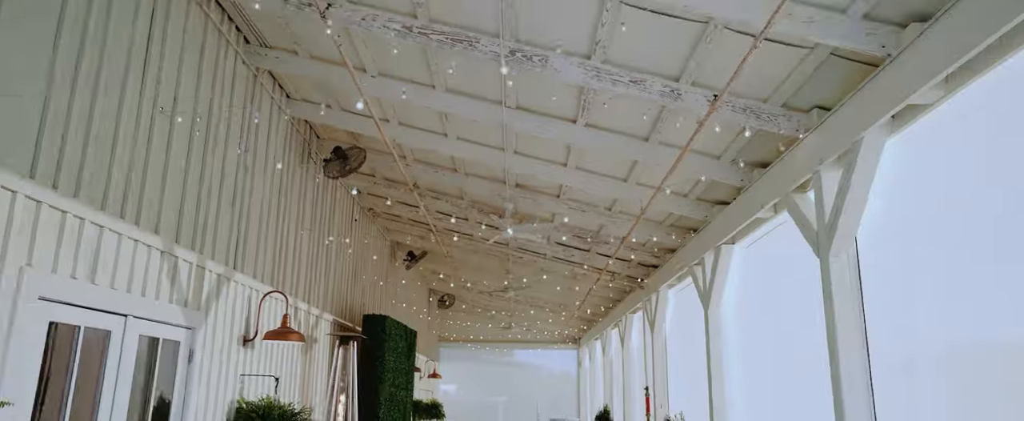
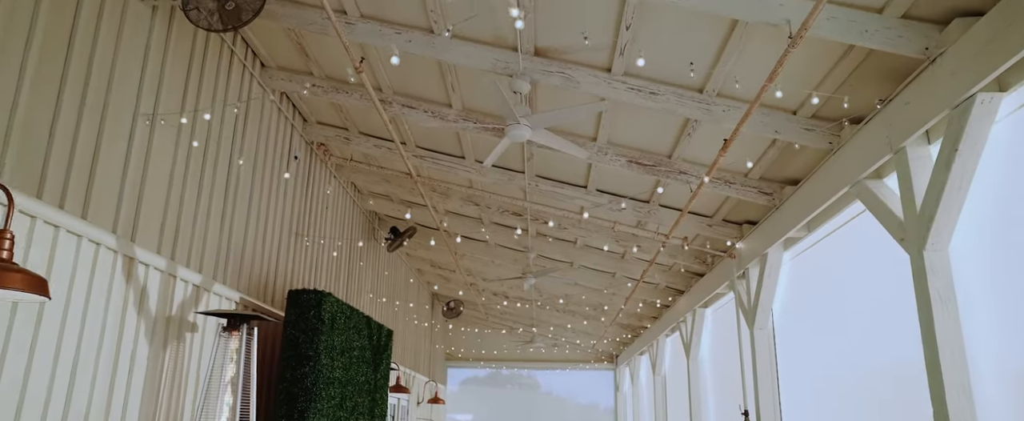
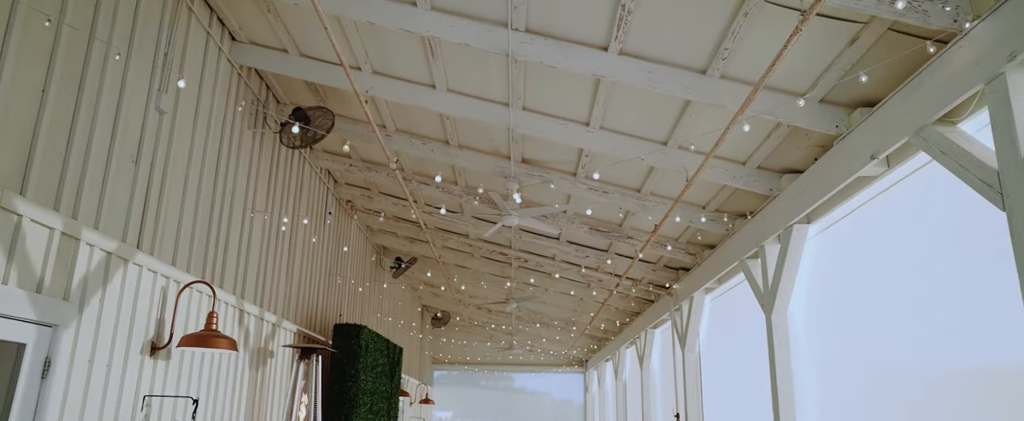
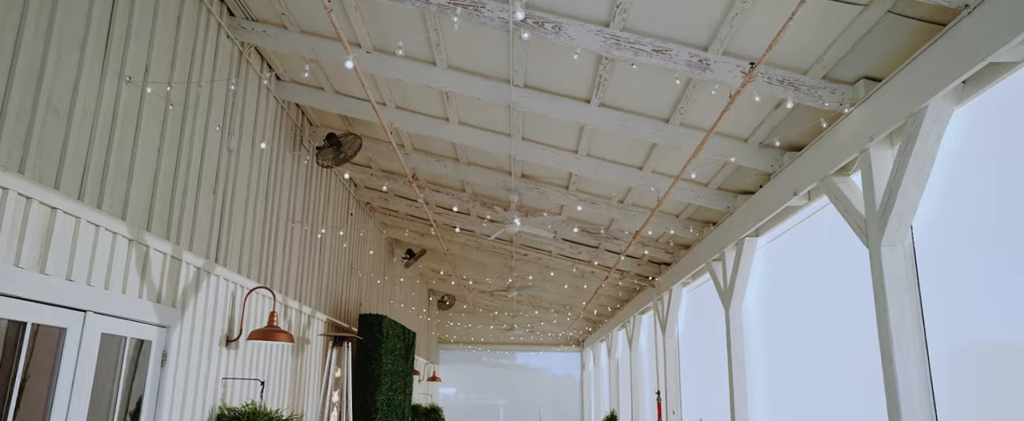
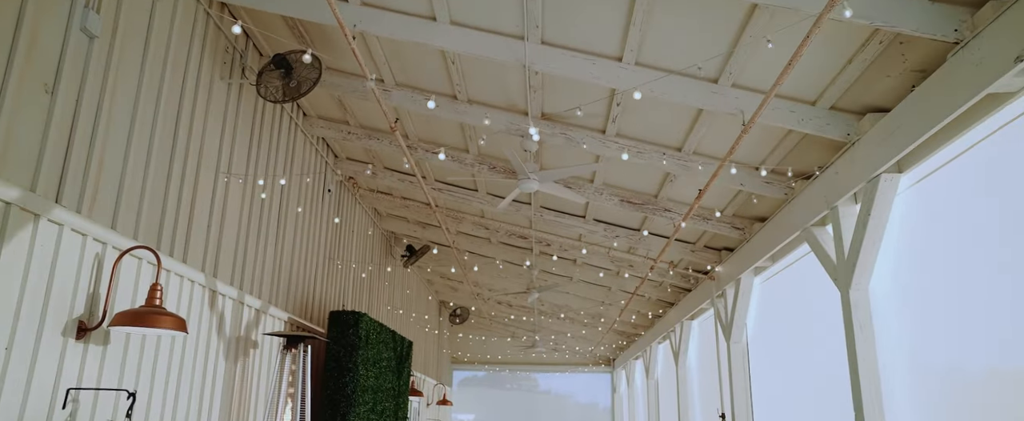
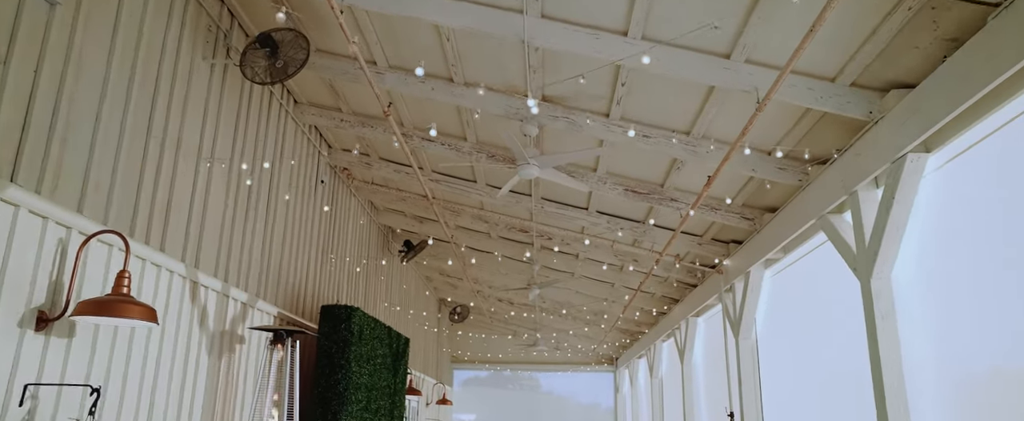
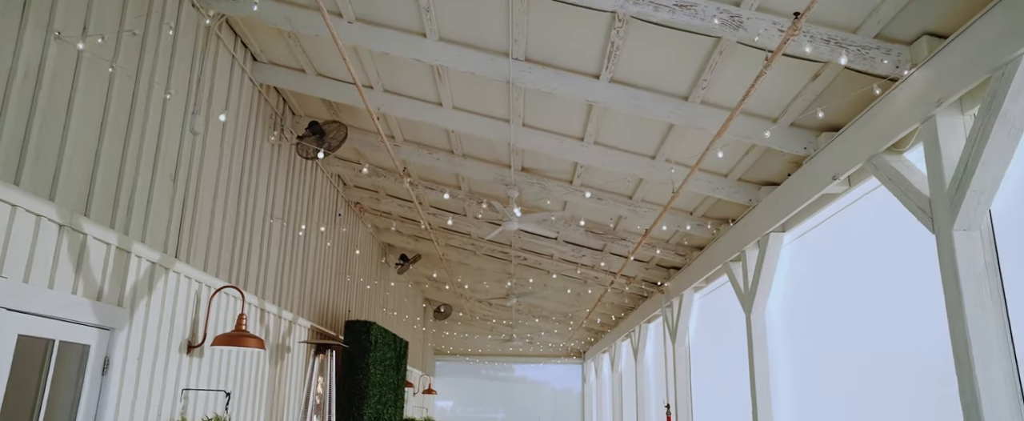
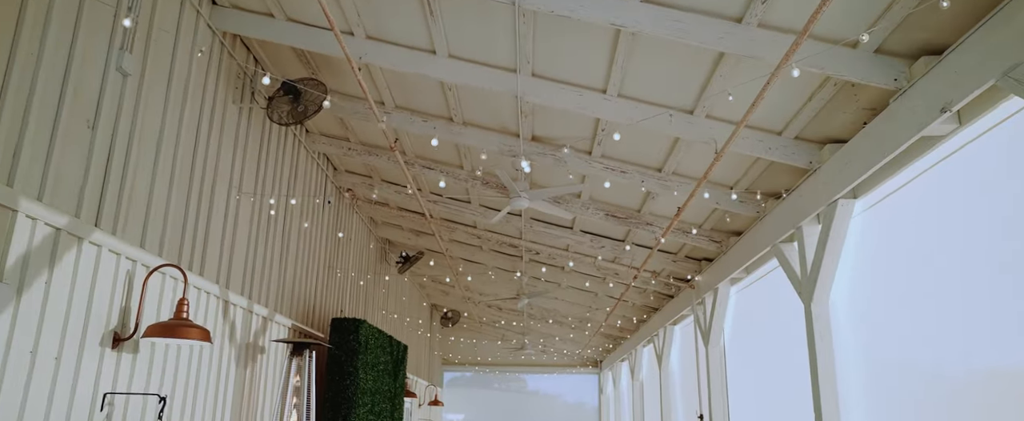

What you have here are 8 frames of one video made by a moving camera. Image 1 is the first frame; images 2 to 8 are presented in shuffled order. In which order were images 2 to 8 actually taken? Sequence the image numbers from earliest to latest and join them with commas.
4, 7, 3, 8, 5, 6, 2
